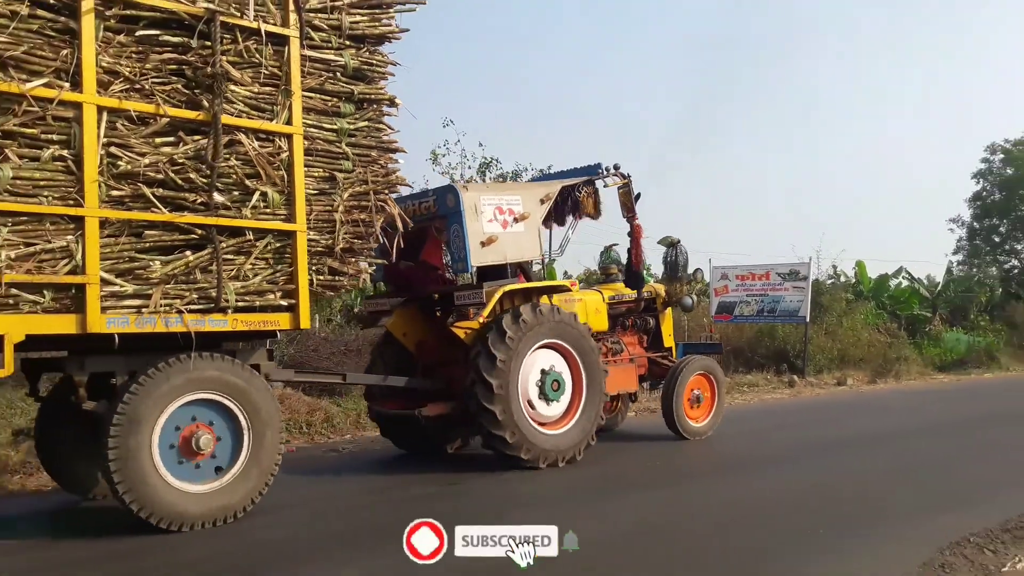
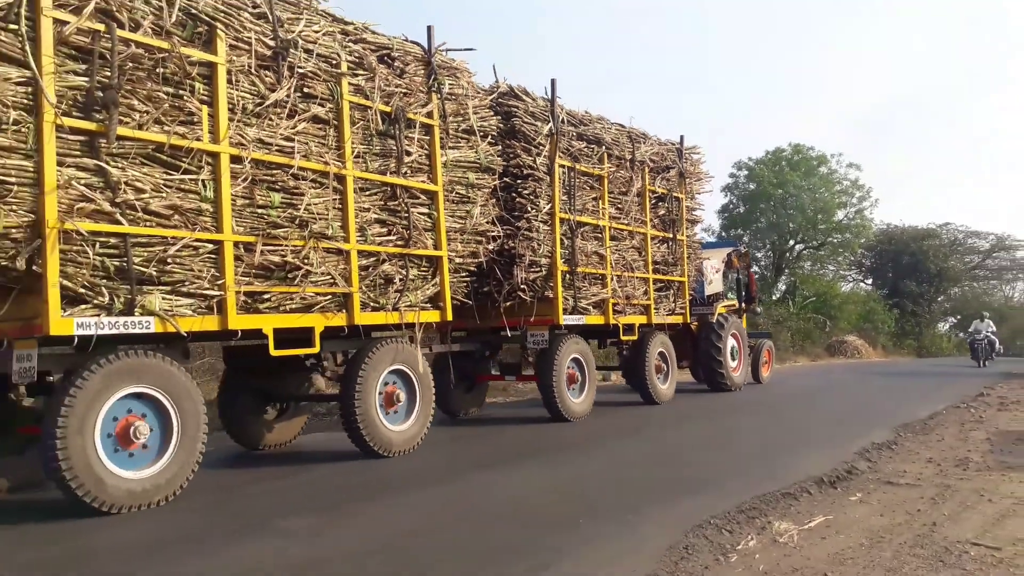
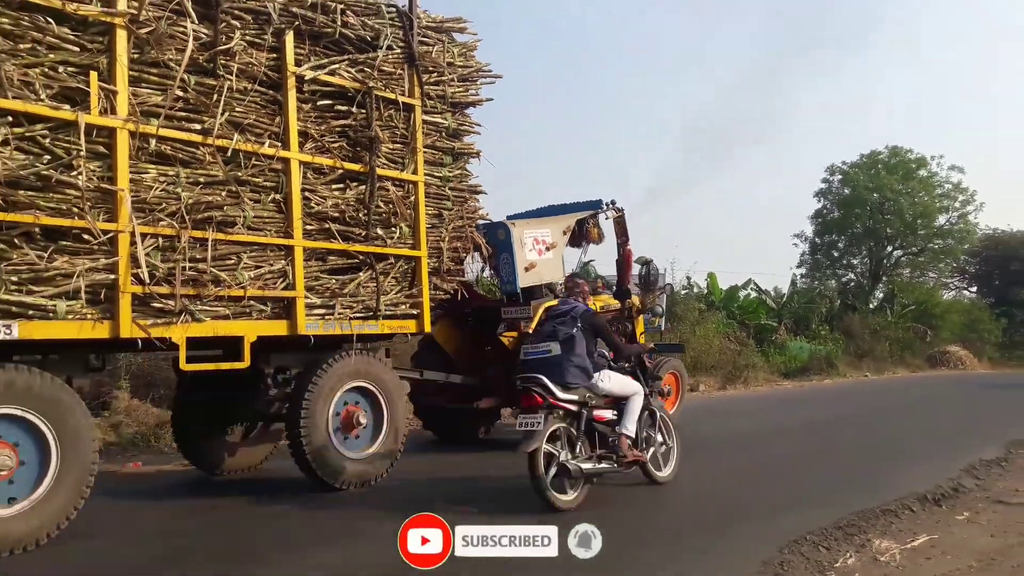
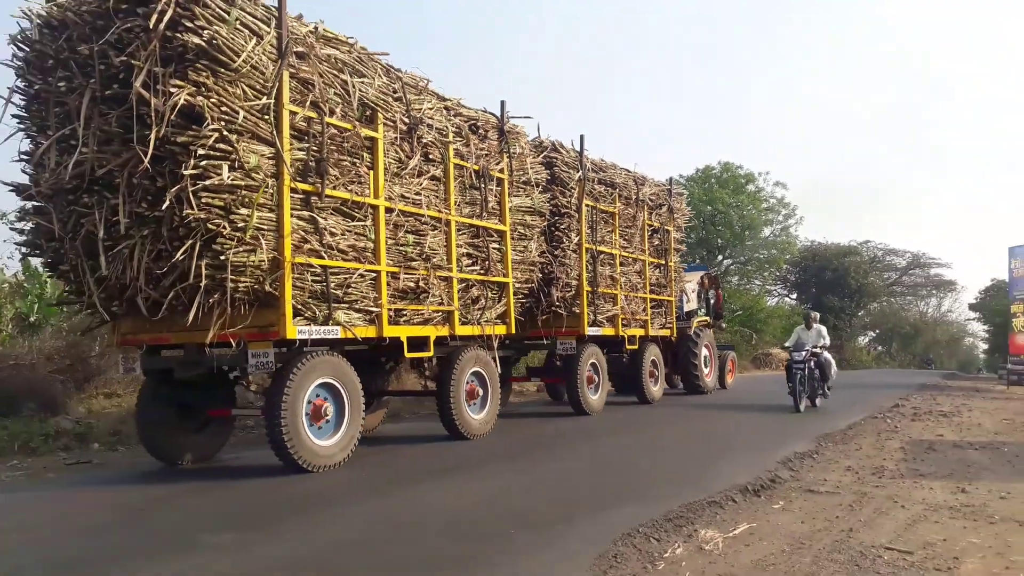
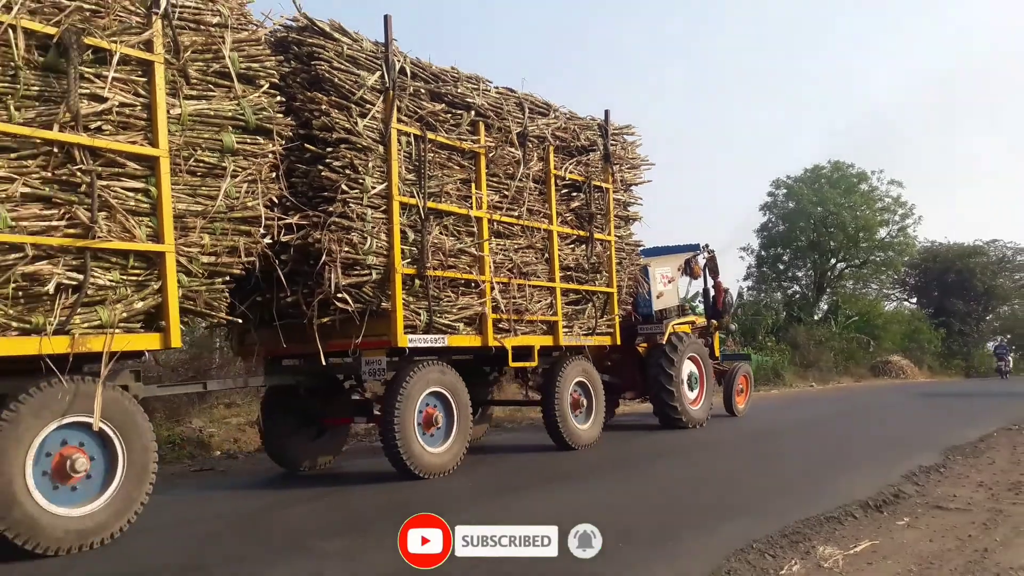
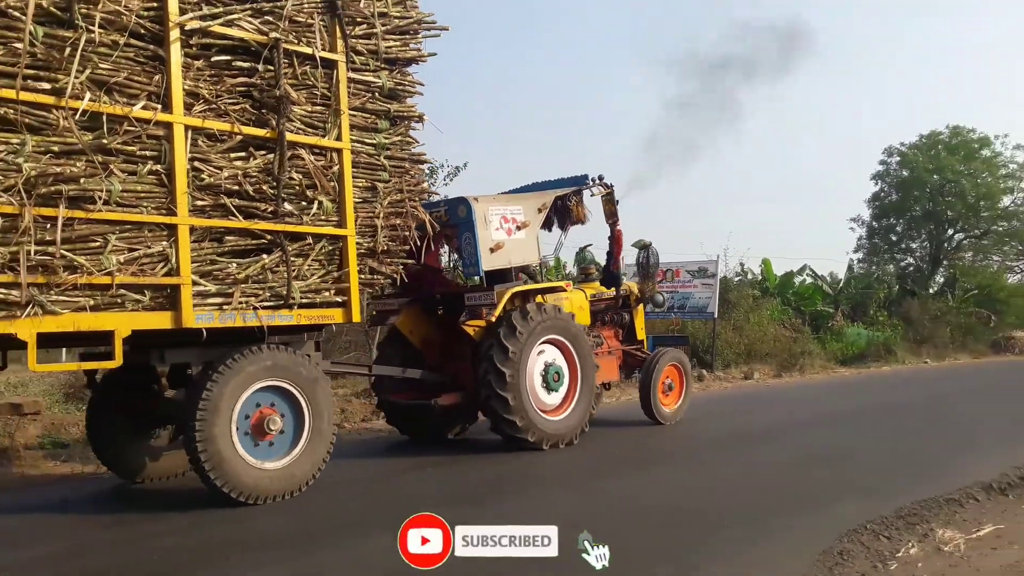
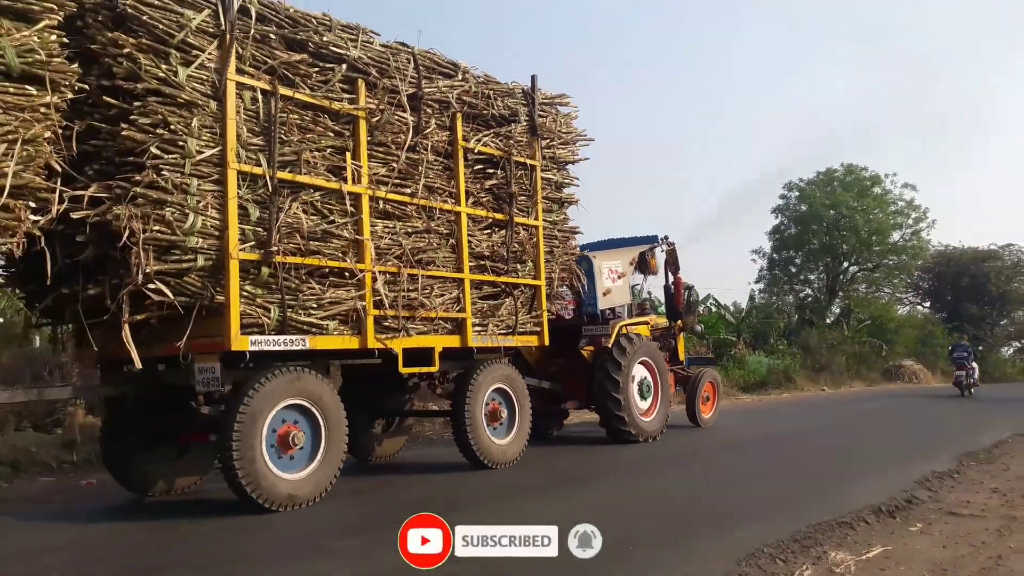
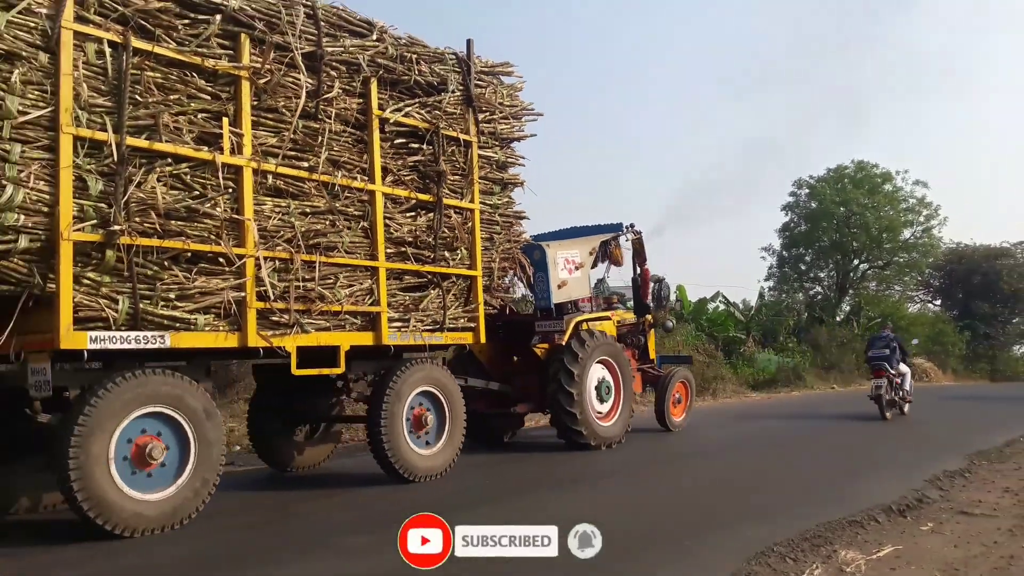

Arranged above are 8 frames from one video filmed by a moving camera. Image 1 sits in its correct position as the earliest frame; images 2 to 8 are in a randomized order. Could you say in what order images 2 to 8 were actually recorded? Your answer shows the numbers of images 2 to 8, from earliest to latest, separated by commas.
6, 3, 8, 7, 5, 2, 4
